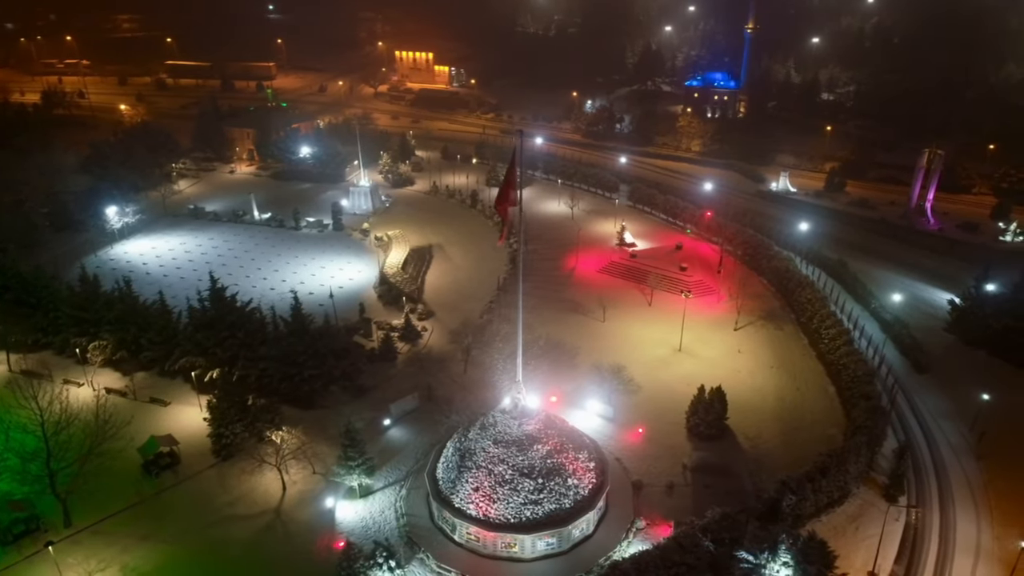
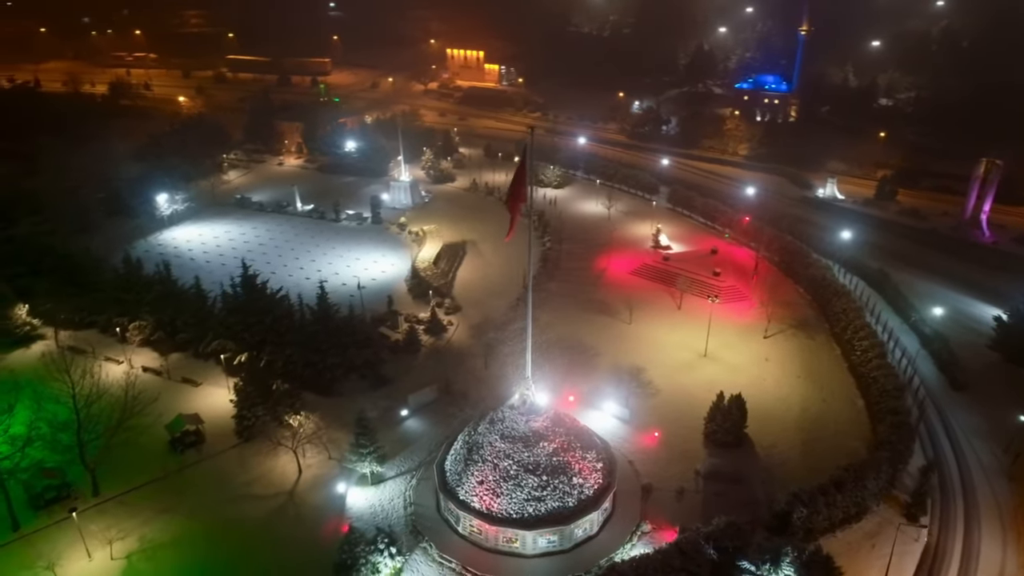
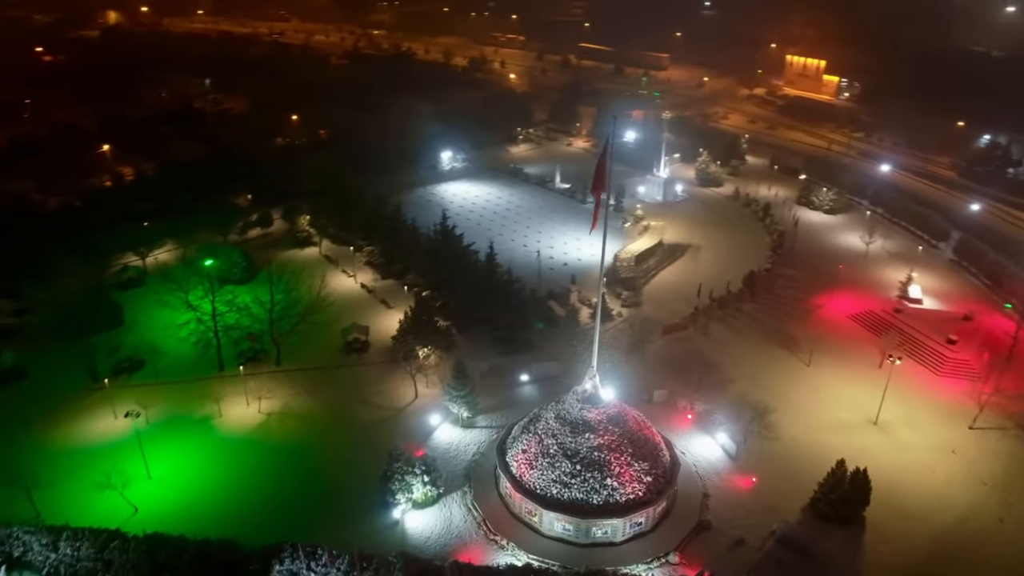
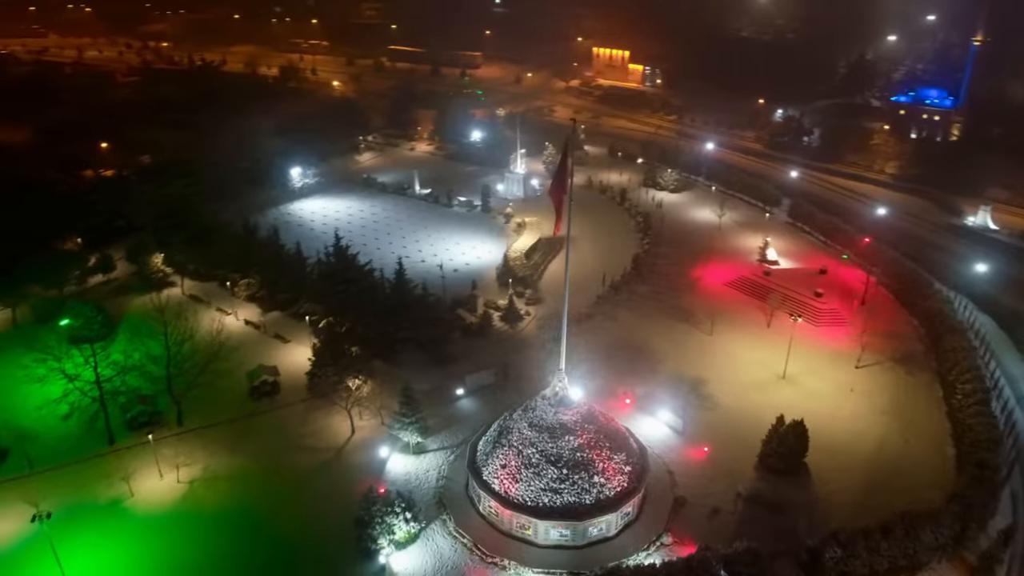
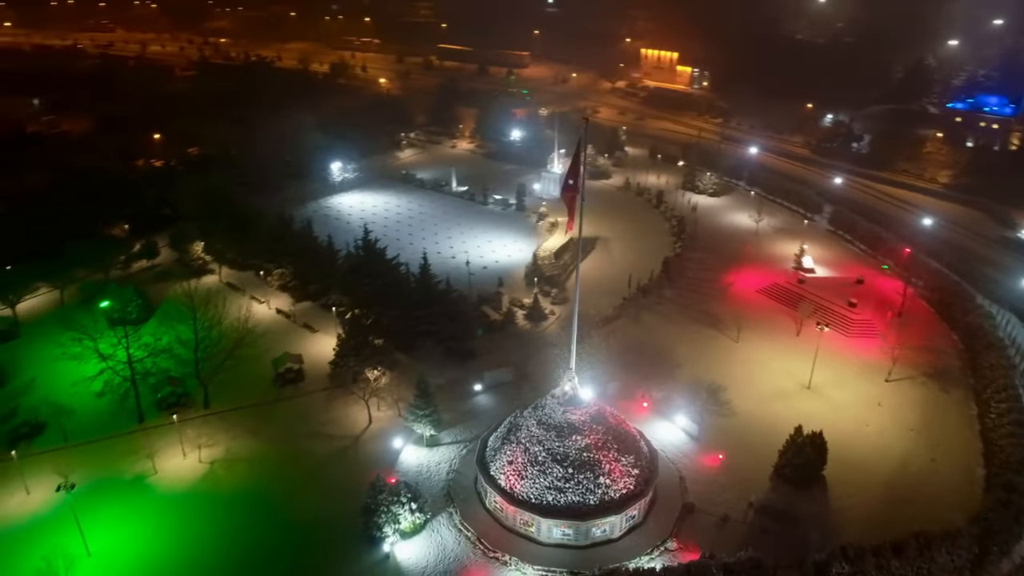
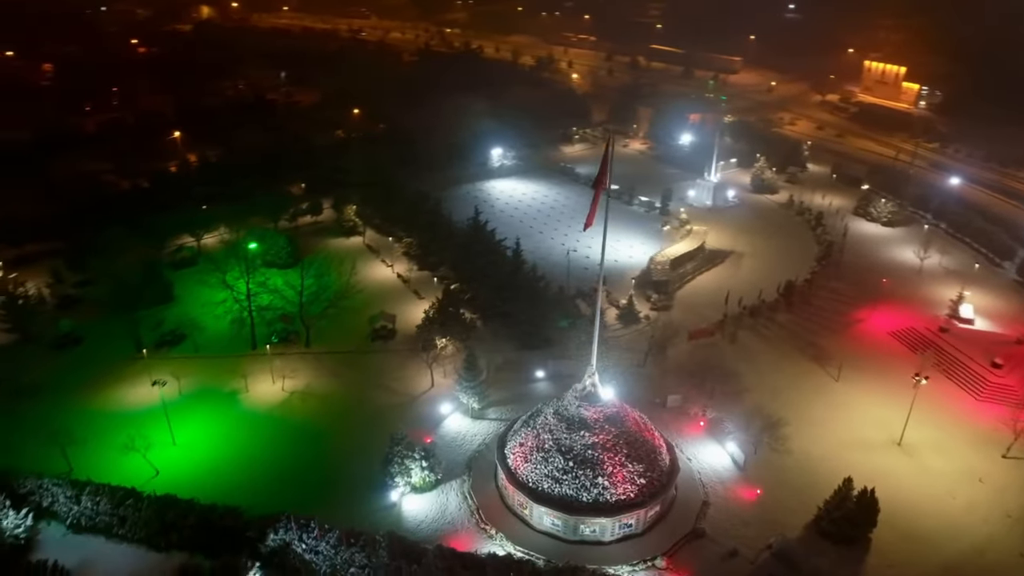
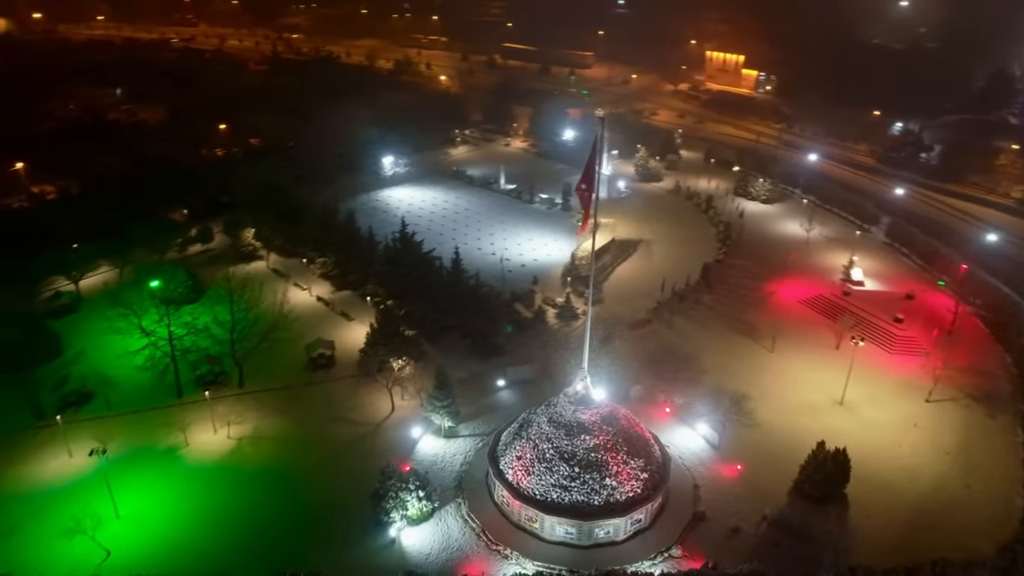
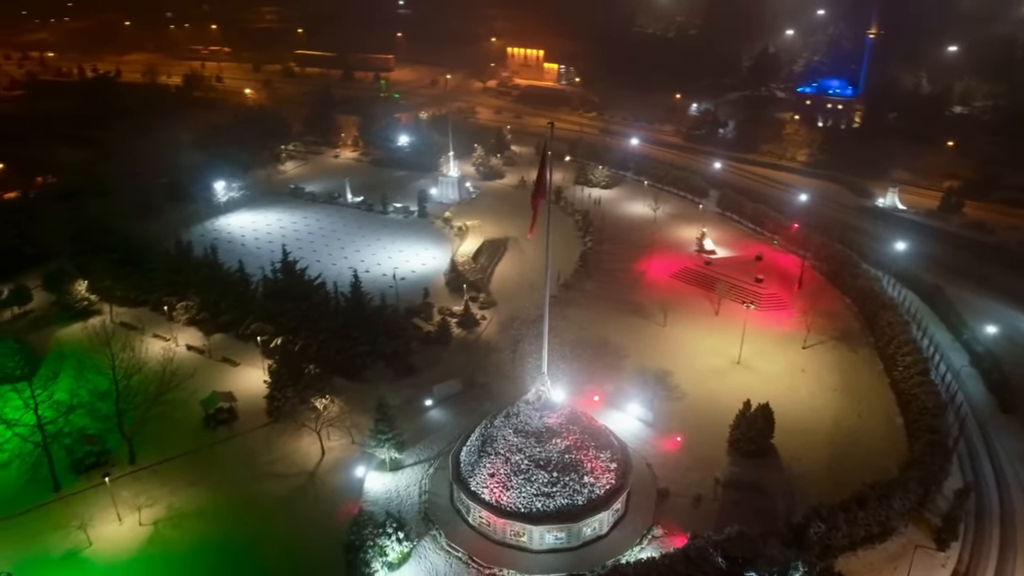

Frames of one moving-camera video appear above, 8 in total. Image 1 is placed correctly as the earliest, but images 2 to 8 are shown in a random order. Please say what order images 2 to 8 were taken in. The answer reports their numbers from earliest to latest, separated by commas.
2, 8, 4, 5, 7, 3, 6
